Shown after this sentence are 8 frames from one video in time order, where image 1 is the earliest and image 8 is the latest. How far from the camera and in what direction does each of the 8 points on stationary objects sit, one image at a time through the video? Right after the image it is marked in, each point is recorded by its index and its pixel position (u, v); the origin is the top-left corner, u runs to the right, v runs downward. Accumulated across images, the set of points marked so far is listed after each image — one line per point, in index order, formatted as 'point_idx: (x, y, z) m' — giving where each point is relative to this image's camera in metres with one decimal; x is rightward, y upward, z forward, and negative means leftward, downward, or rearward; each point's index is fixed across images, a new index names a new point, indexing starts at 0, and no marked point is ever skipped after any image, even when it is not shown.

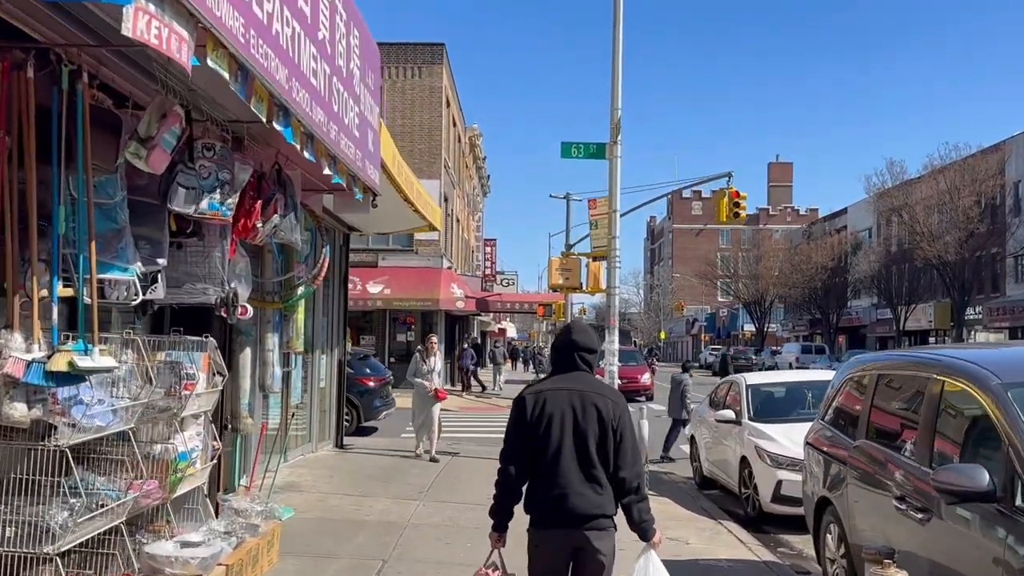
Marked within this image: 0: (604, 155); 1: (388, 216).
0: (+1.4, +2.0, +13.3) m
1: (-1.8, +1.0, +12.8) m
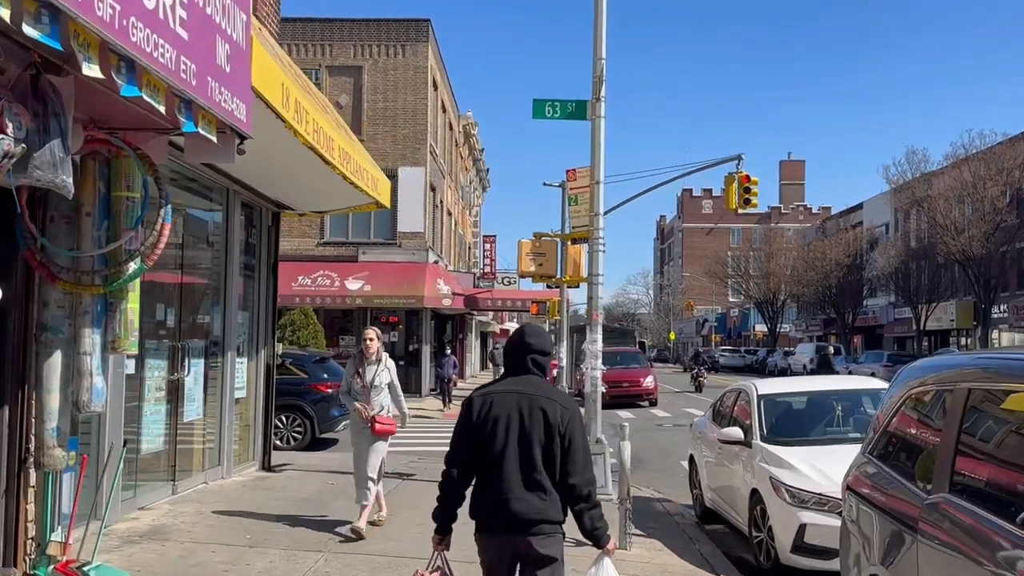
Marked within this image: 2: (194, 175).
0: (+0.9, +2.1, +10.9) m
1: (-2.3, +1.2, +10.5) m
2: (-3.3, +1.2, +9.5) m
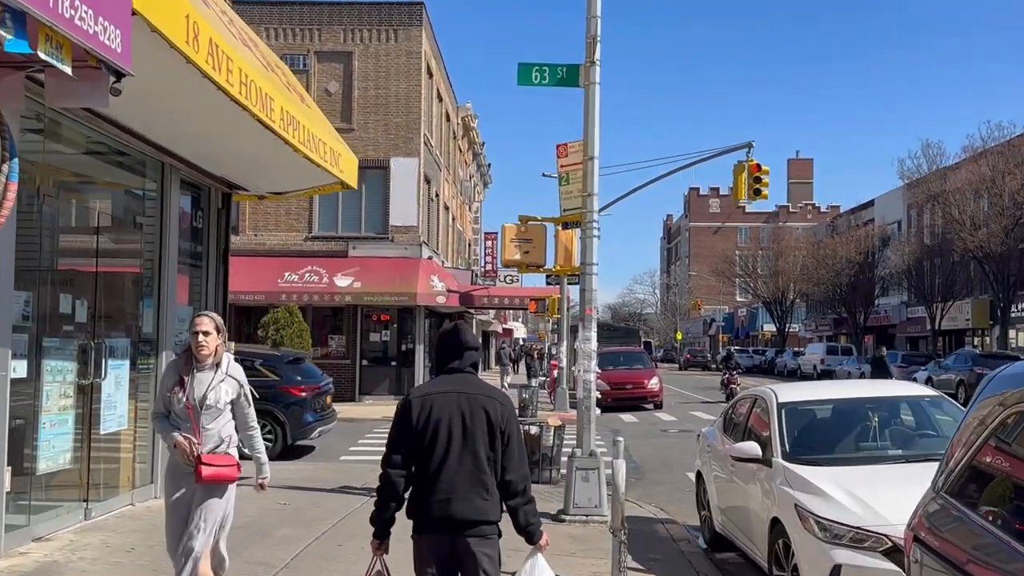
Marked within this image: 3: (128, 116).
0: (+0.7, +2.2, +9.6) m
1: (-2.5, +1.3, +9.2) m
2: (-3.5, +1.3, +8.2) m
3: (-3.1, +1.4, +7.2) m
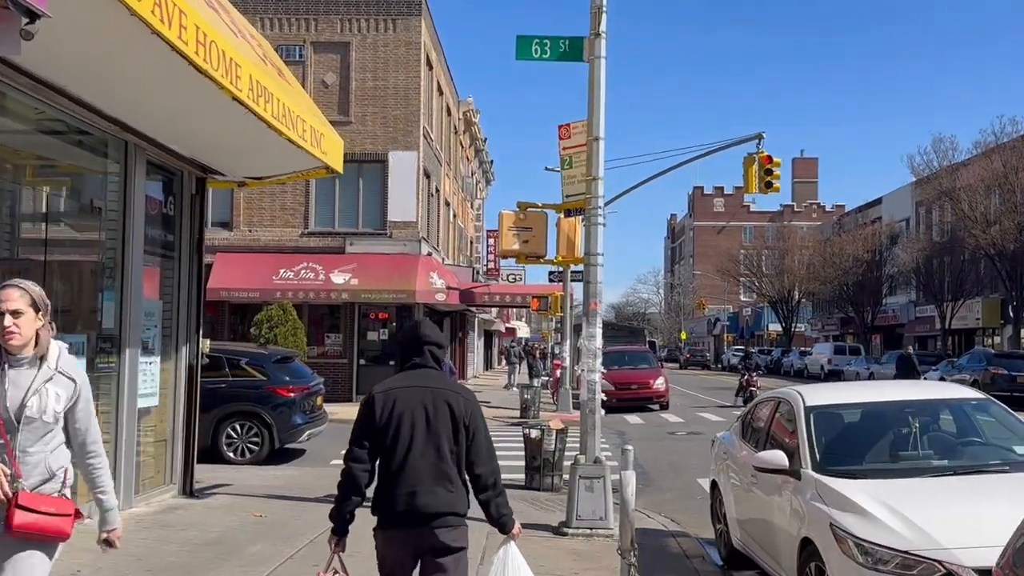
0: (+0.7, +2.3, +8.8) m
1: (-2.5, +1.3, +8.4) m
2: (-3.6, +1.3, +7.5) m
3: (-3.1, +1.5, +6.4) m
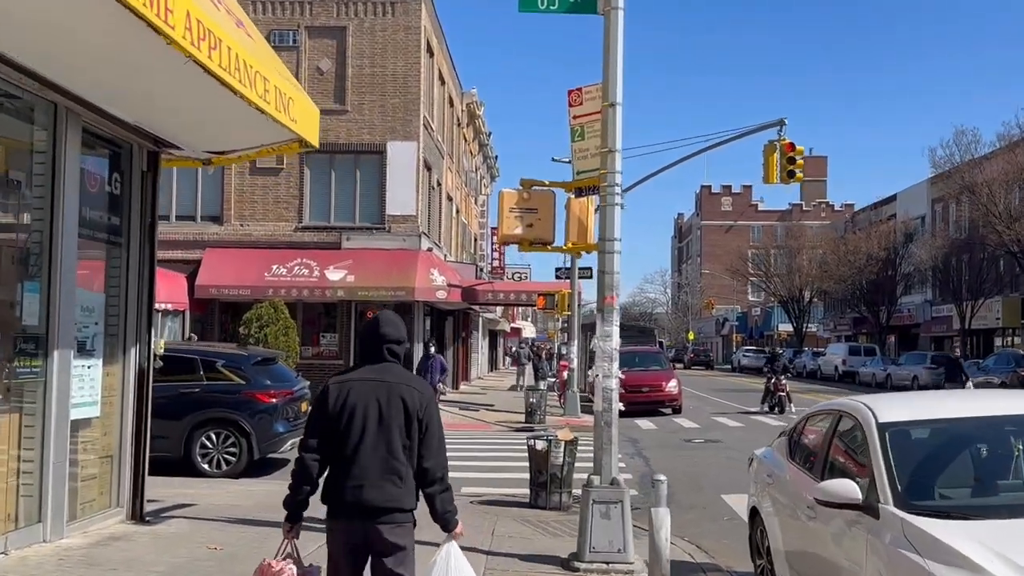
0: (+0.7, +2.4, +7.6) m
1: (-2.5, +1.4, +7.1) m
2: (-3.6, +1.4, +6.2) m
3: (-3.1, +1.6, +5.2) m
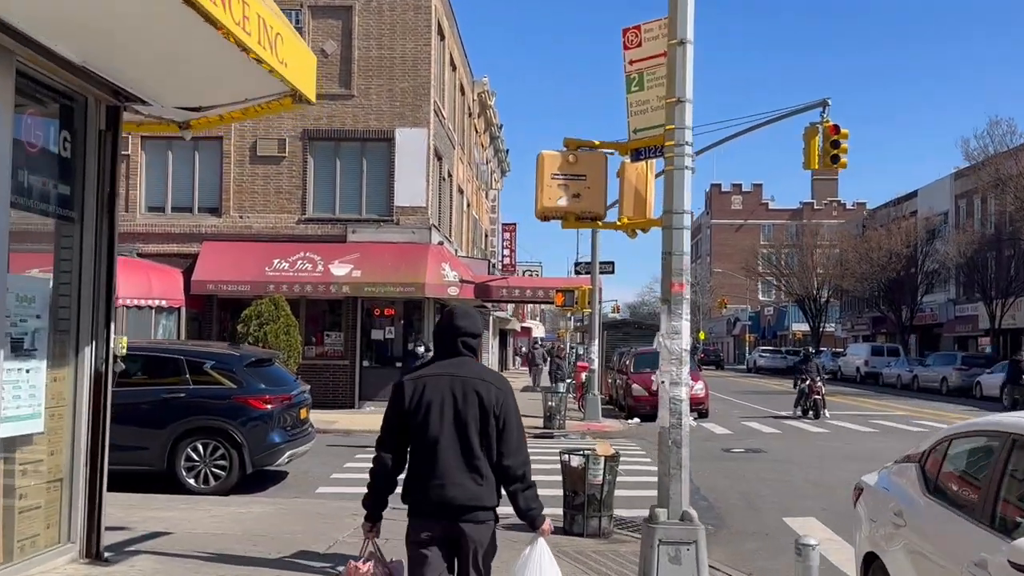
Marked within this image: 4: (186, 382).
0: (+1.0, +2.5, +6.1) m
1: (-2.2, +1.5, +5.7) m
2: (-3.3, +1.5, +4.8) m
3: (-2.9, +1.7, +3.8) m
4: (-4.0, -1.1, +10.9) m
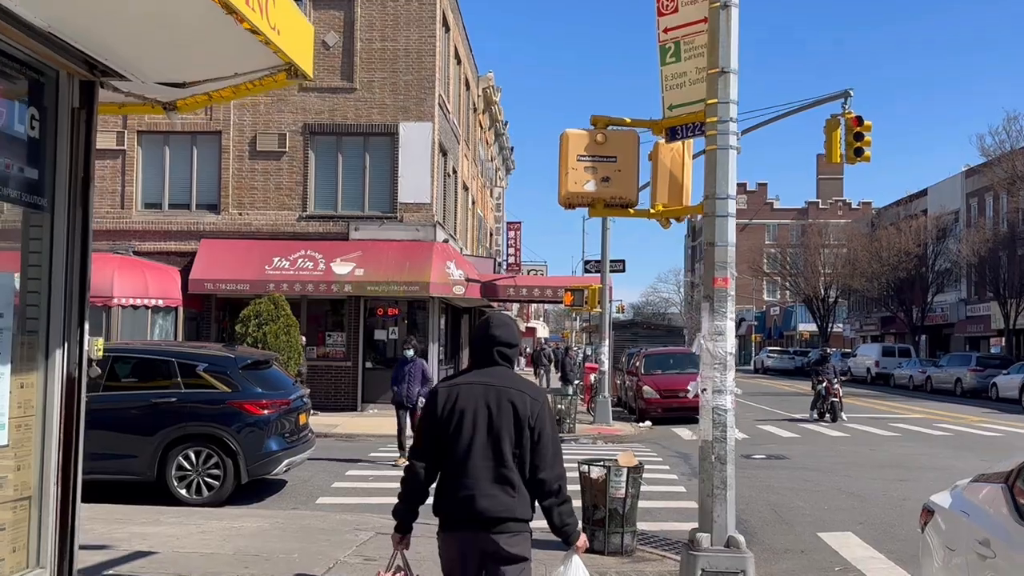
0: (+1.1, +2.5, +5.4) m
1: (-2.0, +1.5, +5.0) m
2: (-3.2, +1.5, +4.1) m
3: (-2.7, +1.7, +3.1) m
4: (-3.8, -1.1, +10.3) m
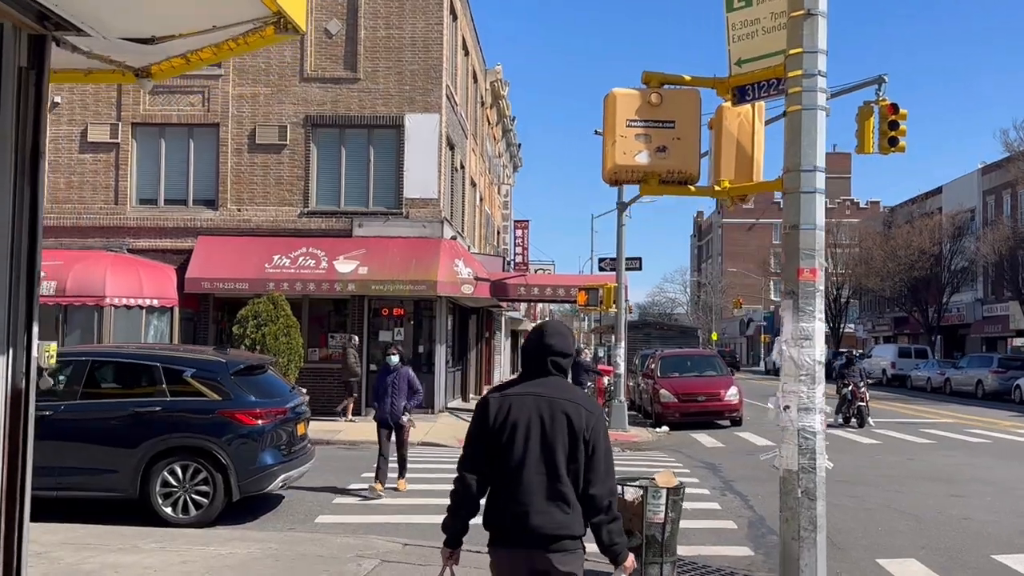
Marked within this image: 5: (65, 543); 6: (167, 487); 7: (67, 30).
0: (+1.3, +2.5, +4.4) m
1: (-1.9, +1.6, +4.1) m
2: (-3.0, +1.6, +3.2) m
3: (-2.6, +1.7, +2.1) m
4: (-3.6, -1.1, +9.3) m
5: (-3.8, -2.2, +7.6) m
6: (-3.5, -2.0, +9.2) m
7: (-2.5, +1.4, +5.1) m
